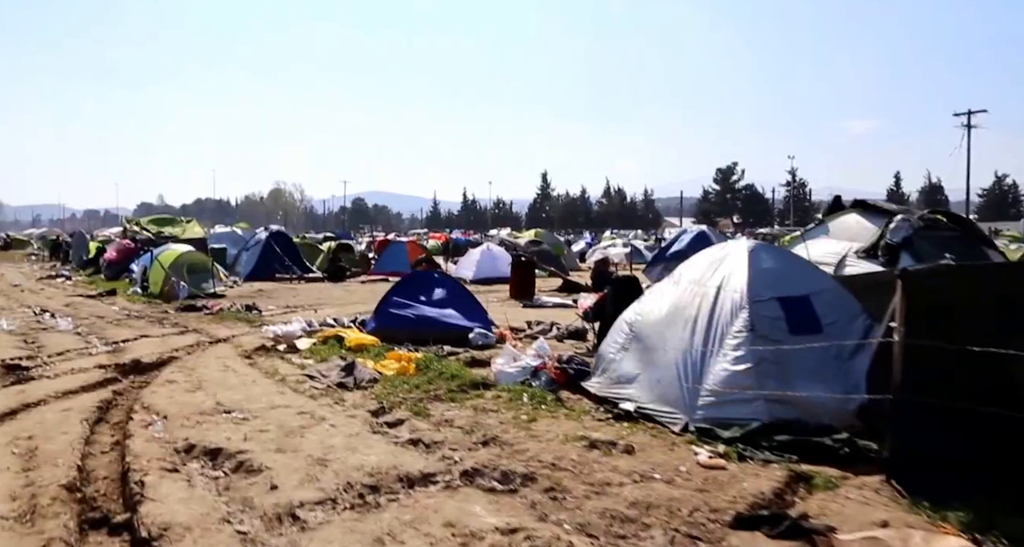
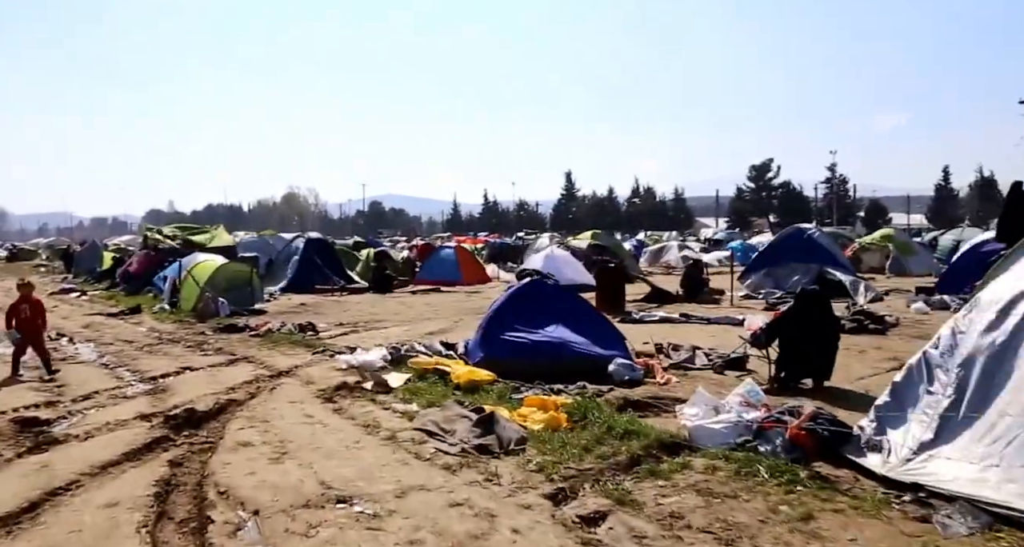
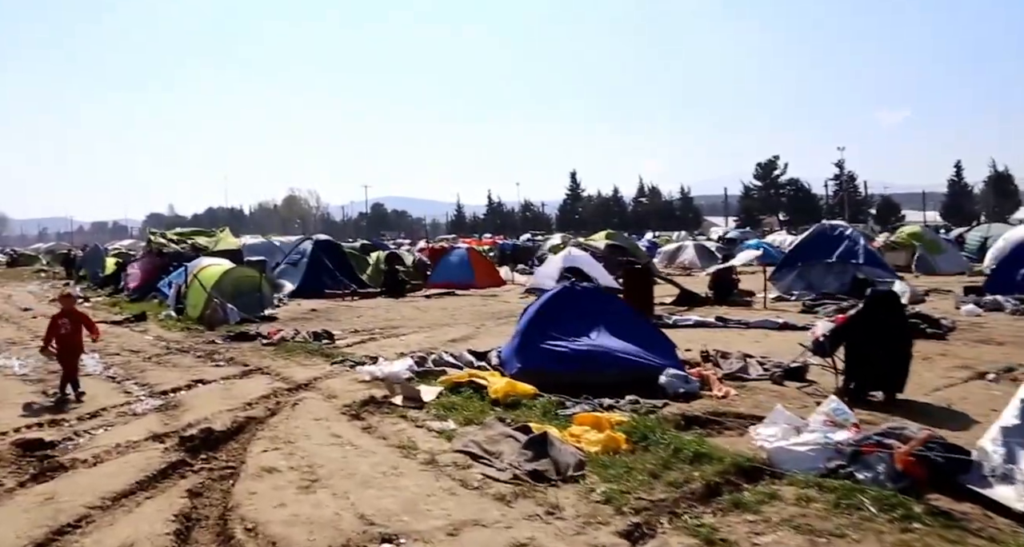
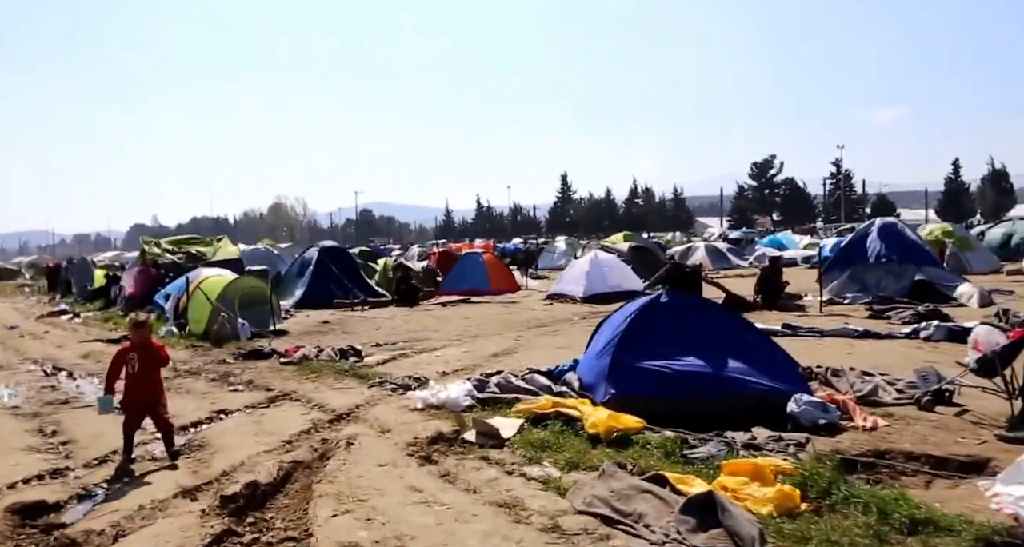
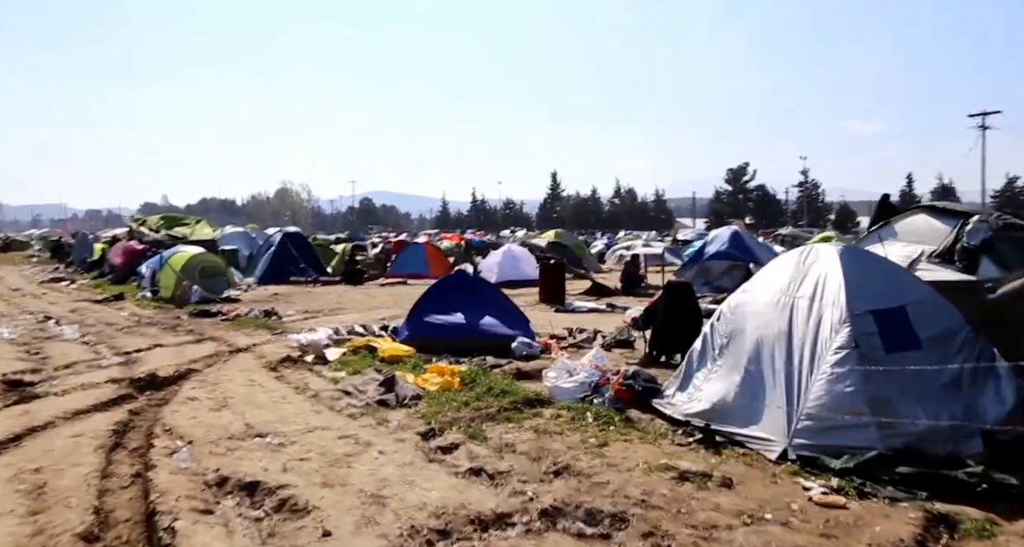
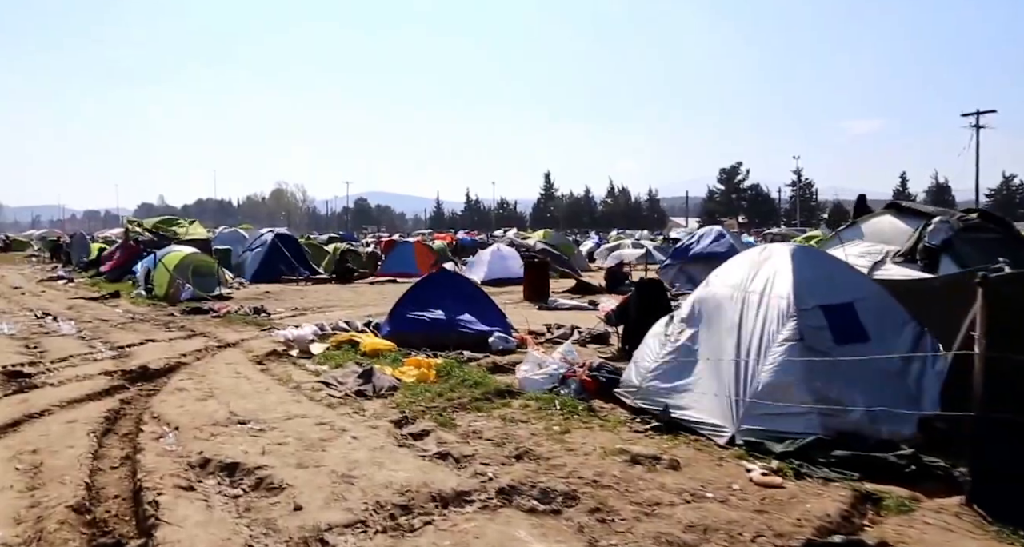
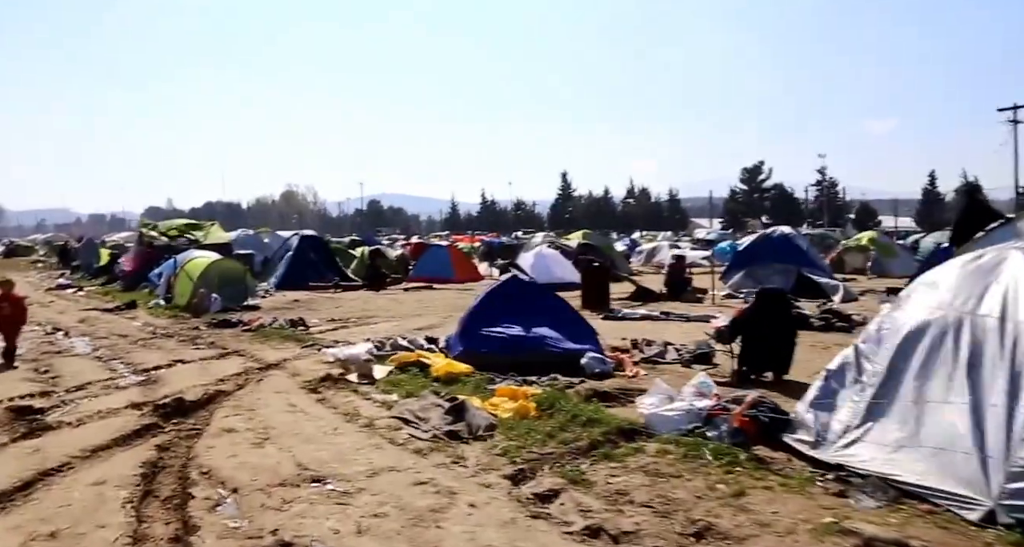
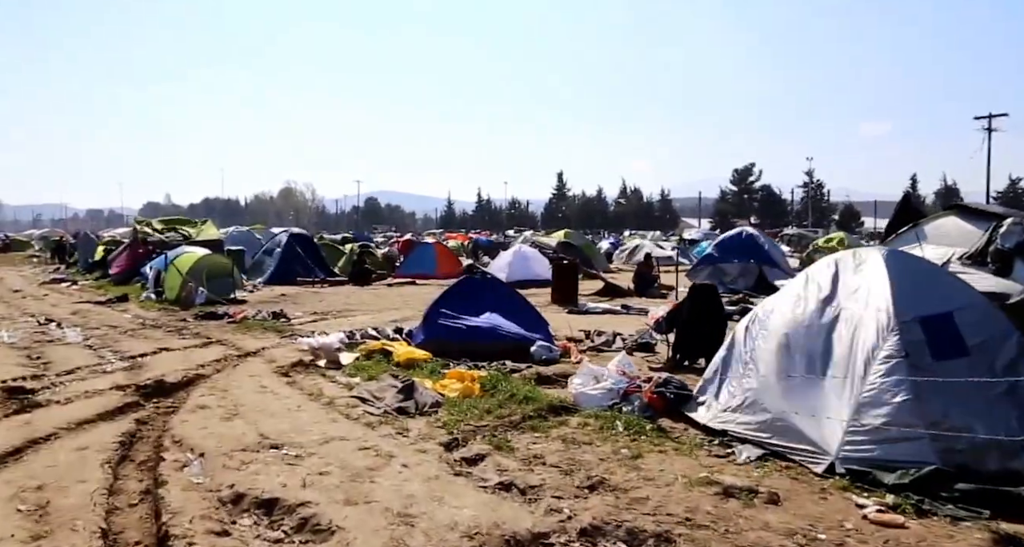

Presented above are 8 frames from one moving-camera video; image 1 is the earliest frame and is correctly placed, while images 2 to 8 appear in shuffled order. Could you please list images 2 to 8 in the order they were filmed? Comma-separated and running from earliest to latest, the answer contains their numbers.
6, 5, 8, 7, 2, 3, 4
